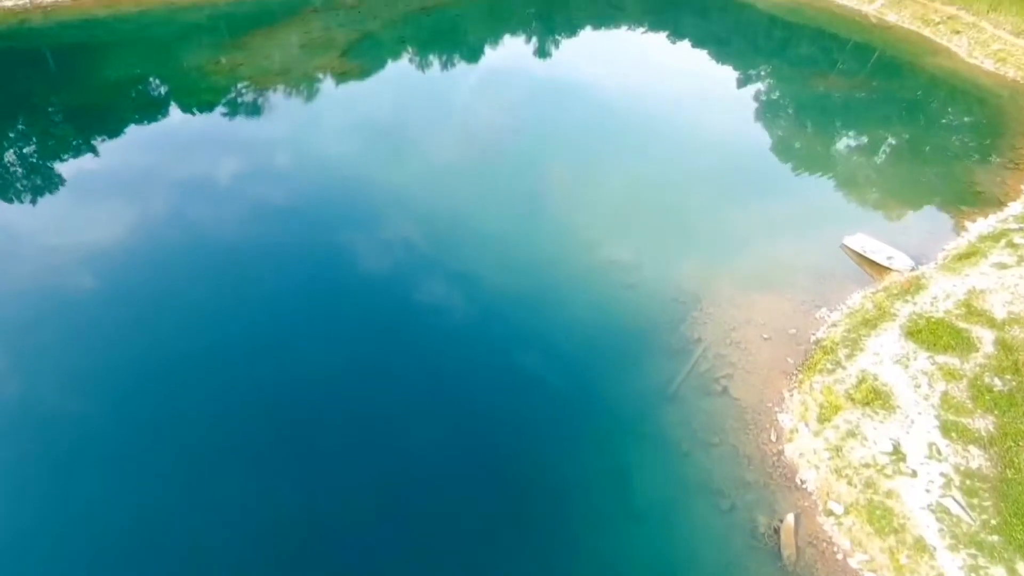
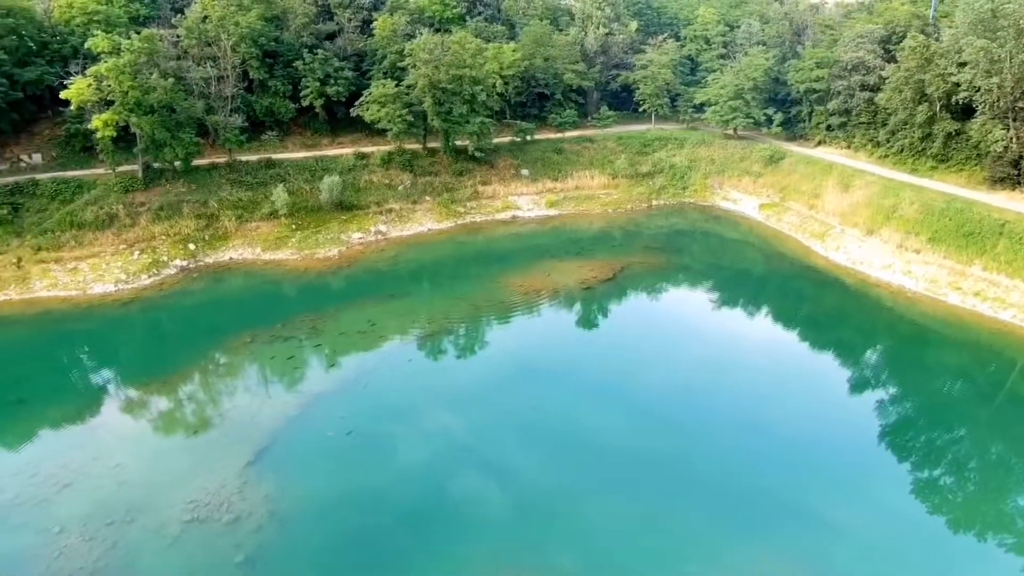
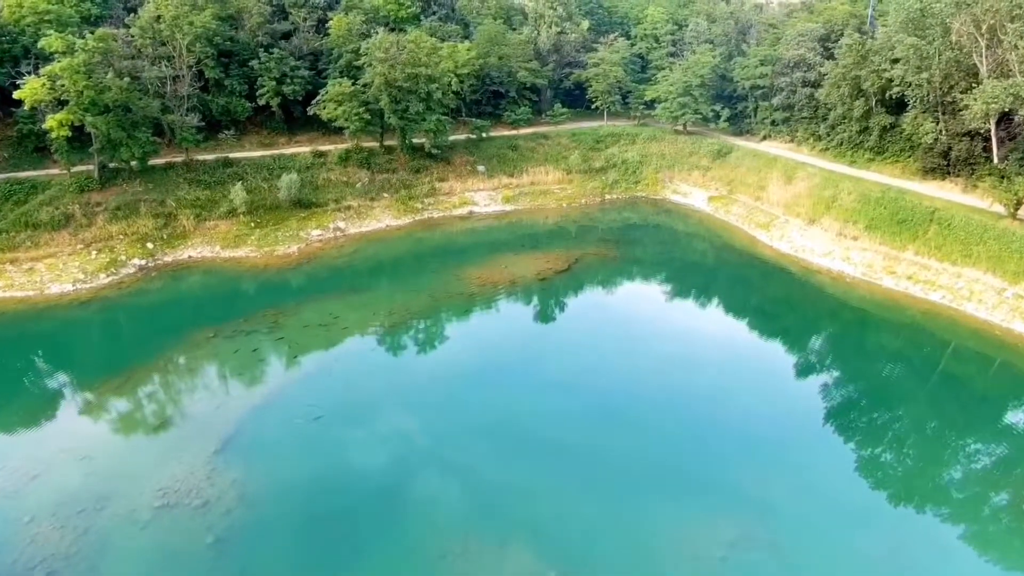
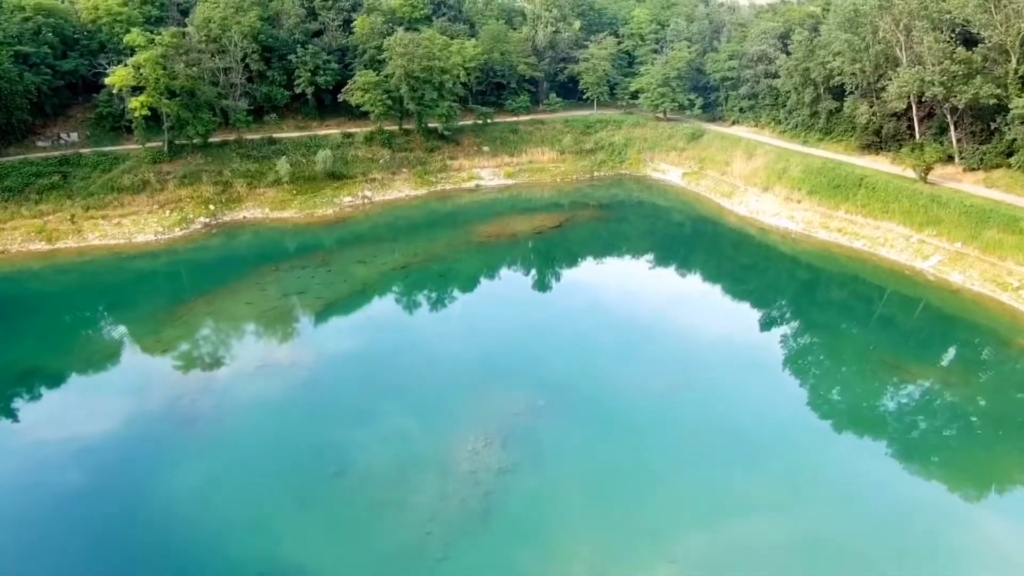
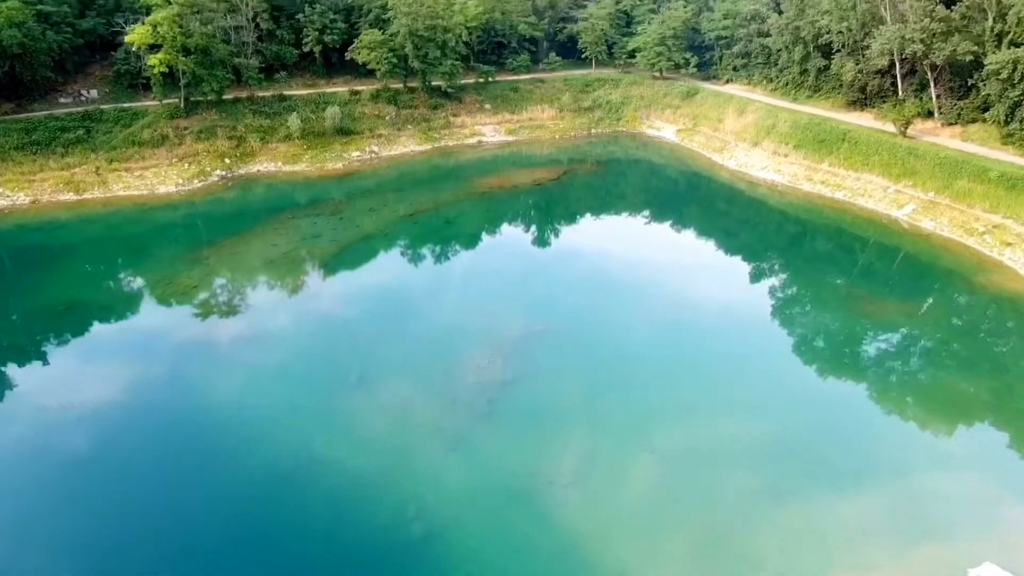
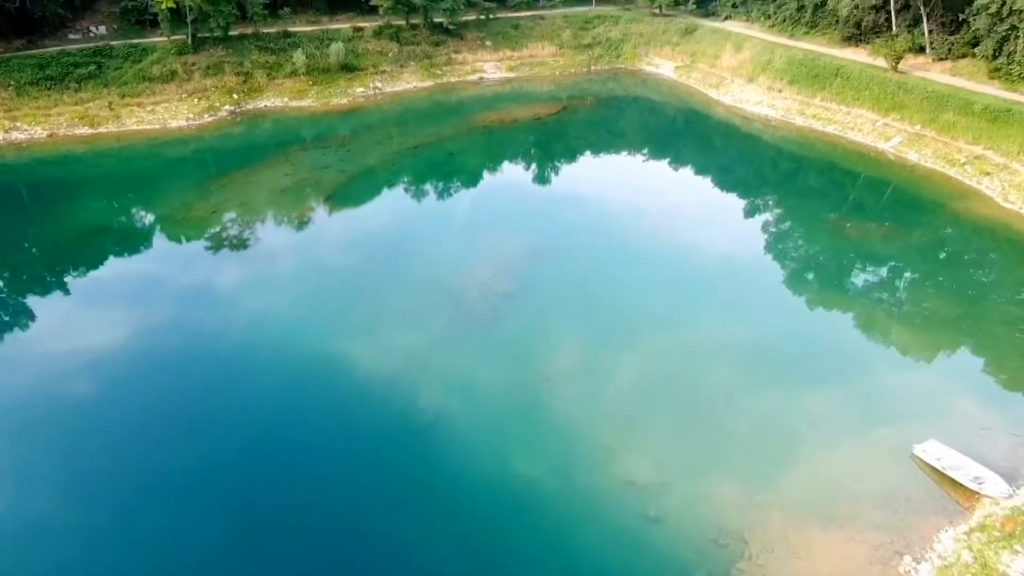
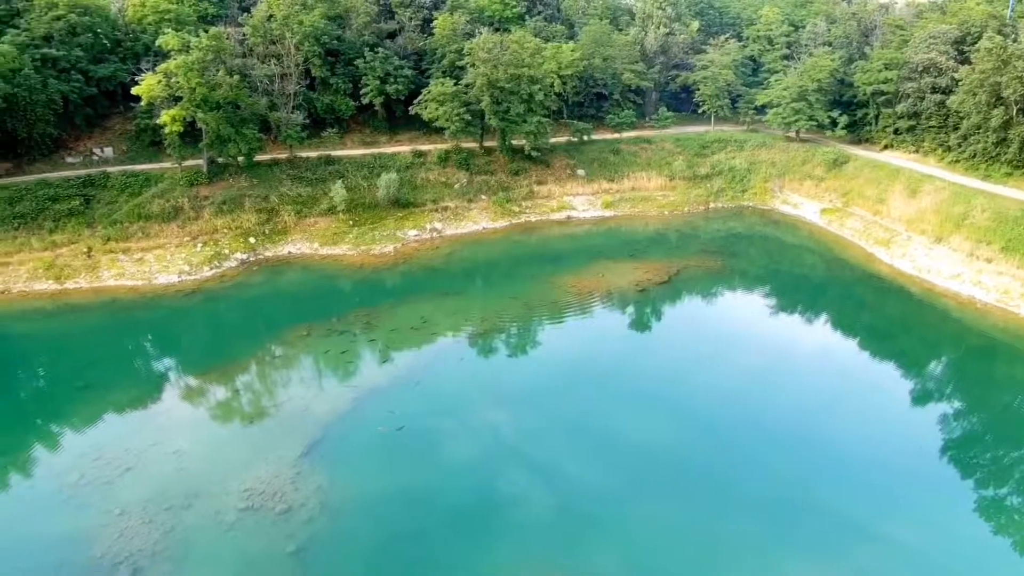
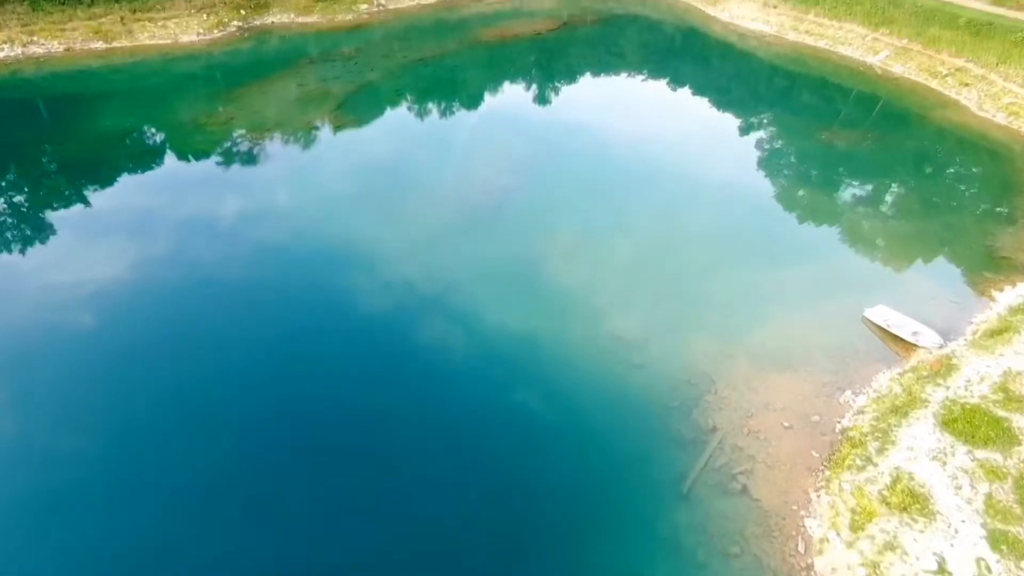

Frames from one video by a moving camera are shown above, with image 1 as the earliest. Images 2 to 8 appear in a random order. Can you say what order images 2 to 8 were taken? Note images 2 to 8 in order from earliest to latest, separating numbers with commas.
8, 6, 5, 4, 3, 2, 7
